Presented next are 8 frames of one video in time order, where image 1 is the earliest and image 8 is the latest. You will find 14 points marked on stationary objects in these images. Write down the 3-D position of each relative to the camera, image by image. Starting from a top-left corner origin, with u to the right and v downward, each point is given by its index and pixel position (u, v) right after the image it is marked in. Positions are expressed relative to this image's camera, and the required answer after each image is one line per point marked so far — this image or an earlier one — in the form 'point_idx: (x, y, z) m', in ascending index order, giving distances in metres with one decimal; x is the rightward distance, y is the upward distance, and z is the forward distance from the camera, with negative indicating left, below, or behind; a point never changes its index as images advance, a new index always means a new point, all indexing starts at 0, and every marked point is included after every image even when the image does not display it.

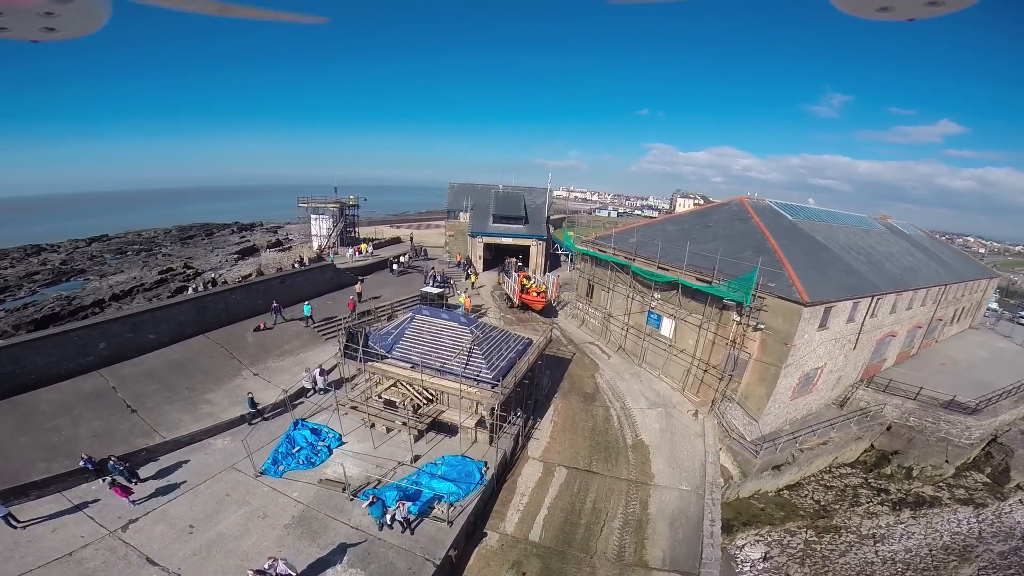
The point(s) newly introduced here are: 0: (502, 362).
0: (-0.4, -3.1, +17.8) m
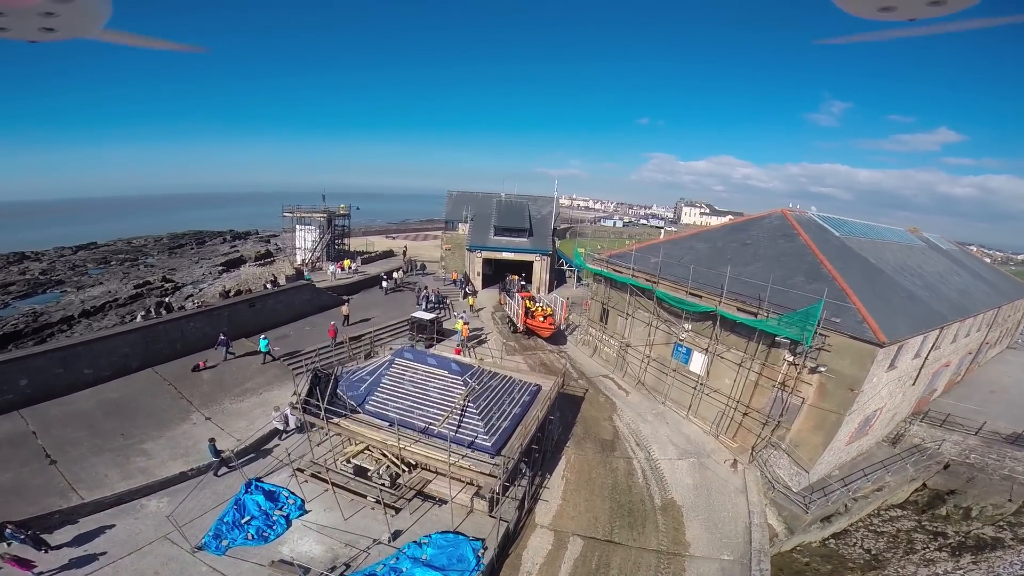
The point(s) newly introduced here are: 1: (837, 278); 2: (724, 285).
0: (-0.3, -4.3, +14.1) m
1: (+13.1, +0.3, +17.7) m
2: (+9.3, +0.1, +19.2) m
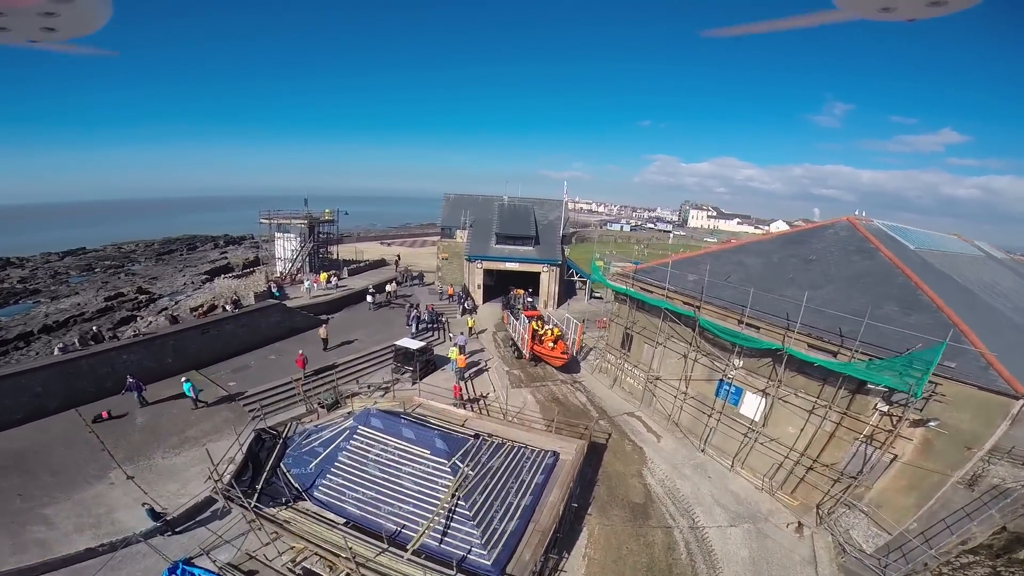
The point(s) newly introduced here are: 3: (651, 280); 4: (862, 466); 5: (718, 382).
0: (0.0, -5.2, +10.0) m
1: (+13.3, -0.6, +13.7) m
2: (+9.5, -0.8, +15.1) m
3: (+6.3, +0.2, +19.6) m
4: (+12.0, -6.2, +15.1) m
5: (+8.6, -3.8, +18.3) m
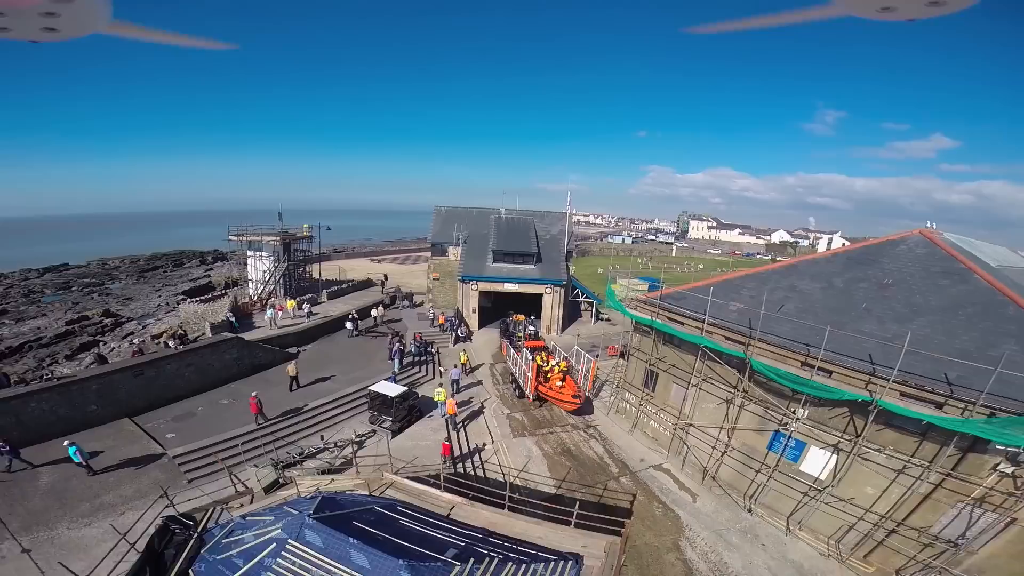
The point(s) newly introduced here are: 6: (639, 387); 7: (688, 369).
0: (+0.1, -6.1, +6.4) m
1: (+13.4, -1.5, +10.3) m
2: (+9.6, -1.8, +11.7) m
3: (+6.3, -0.9, +16.2) m
4: (+12.1, -7.1, +11.6) m
5: (+8.7, -4.8, +14.8) m
6: (+5.7, -4.4, +19.7) m
7: (+6.9, -3.1, +17.0) m
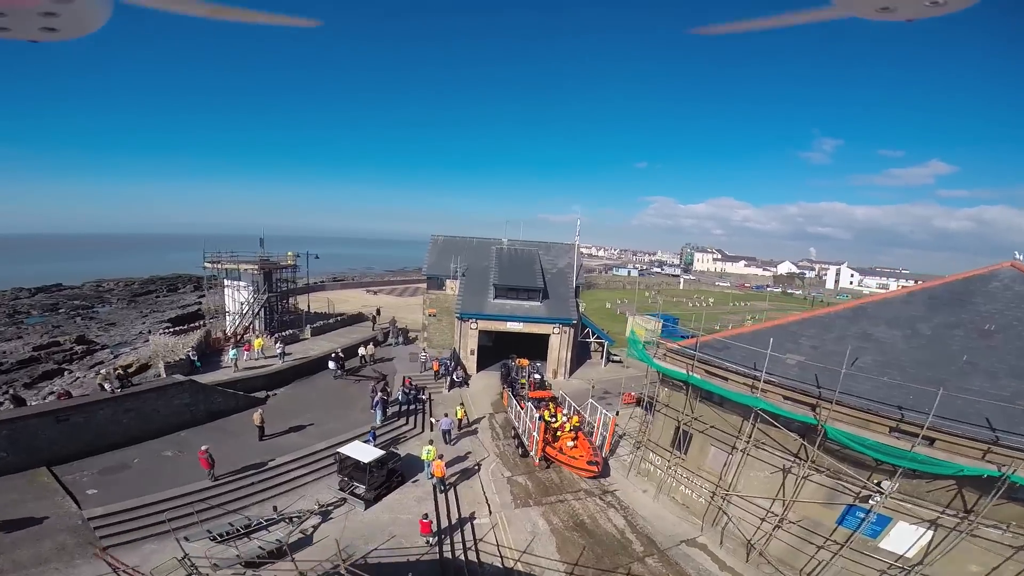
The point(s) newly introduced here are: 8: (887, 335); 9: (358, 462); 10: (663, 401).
0: (+0.2, -6.9, +3.3) m
1: (+13.5, -2.5, +7.5) m
2: (+9.7, -2.9, +8.9) m
3: (+6.4, -2.3, +13.4) m
4: (+12.2, -8.2, +8.4) m
5: (+8.8, -6.1, +11.8) m
6: (+5.8, -6.0, +16.7) m
7: (+7.0, -4.5, +14.1) m
8: (+10.0, -1.2, +11.8) m
9: (-5.0, -5.8, +14.8) m
10: (+5.7, -4.2, +16.6) m
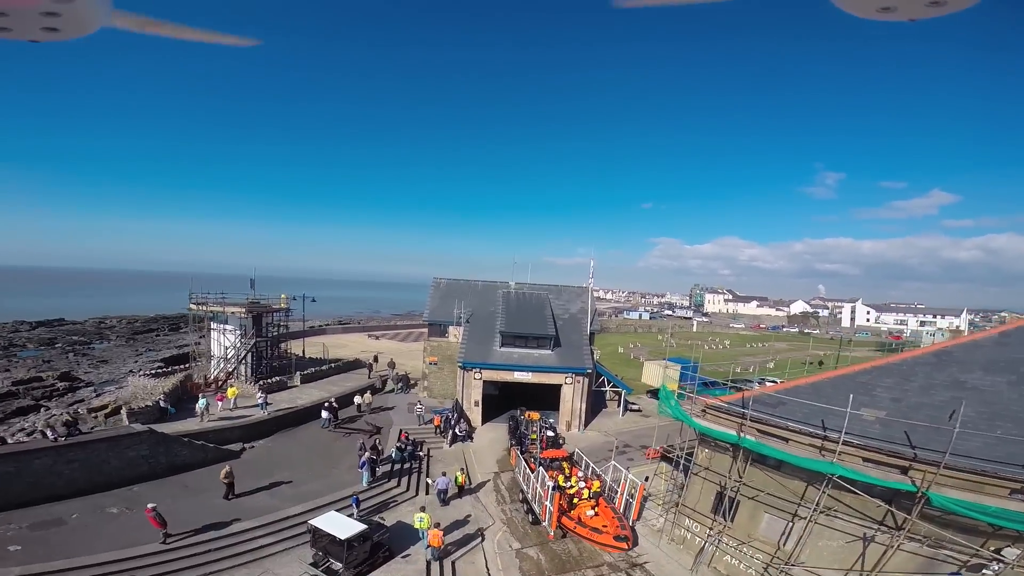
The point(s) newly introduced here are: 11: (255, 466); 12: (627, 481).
0: (+0.3, -7.2, +1.3) m
1: (+13.6, -3.0, +5.6) m
2: (+9.8, -3.5, +7.1) m
3: (+6.6, -3.4, +11.7) m
4: (+12.4, -8.8, +6.0) m
5: (+9.0, -7.1, +9.6) m
6: (+6.1, -7.5, +14.6) m
7: (+7.2, -5.7, +12.1) m
8: (+10.1, -2.2, +10.1) m
9: (-4.8, -7.3, +12.9) m
10: (+6.0, -5.7, +14.7) m
11: (-10.2, -7.6, +18.3) m
12: (+4.1, -6.9, +15.8) m
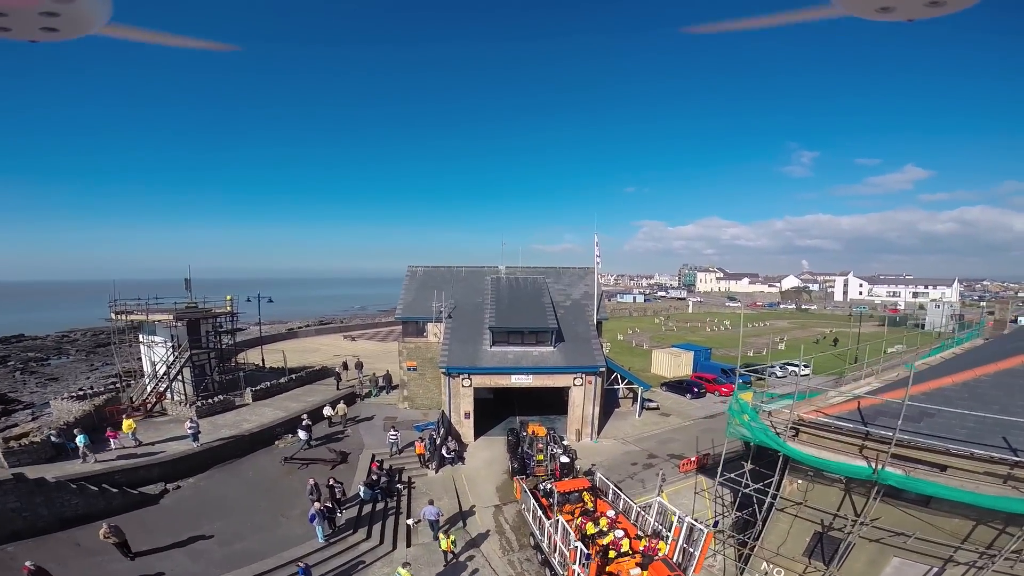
0: (+1.0, -6.9, -2.9) m
1: (+13.9, -1.9, +1.8) m
2: (+10.1, -2.7, +3.1) m
3: (+6.7, -2.6, +7.6) m
4: (+13.0, -7.8, +2.3) m
5: (+9.4, -6.2, +5.7) m
6: (+6.4, -6.6, +10.6) m
7: (+7.5, -4.9, +8.1) m
8: (+10.3, -1.3, +6.2) m
9: (-4.4, -7.0, +8.6) m
10: (+6.2, -4.8, +10.7) m
11: (-10.0, -7.5, +13.7) m
12: (+4.3, -6.1, +11.7) m
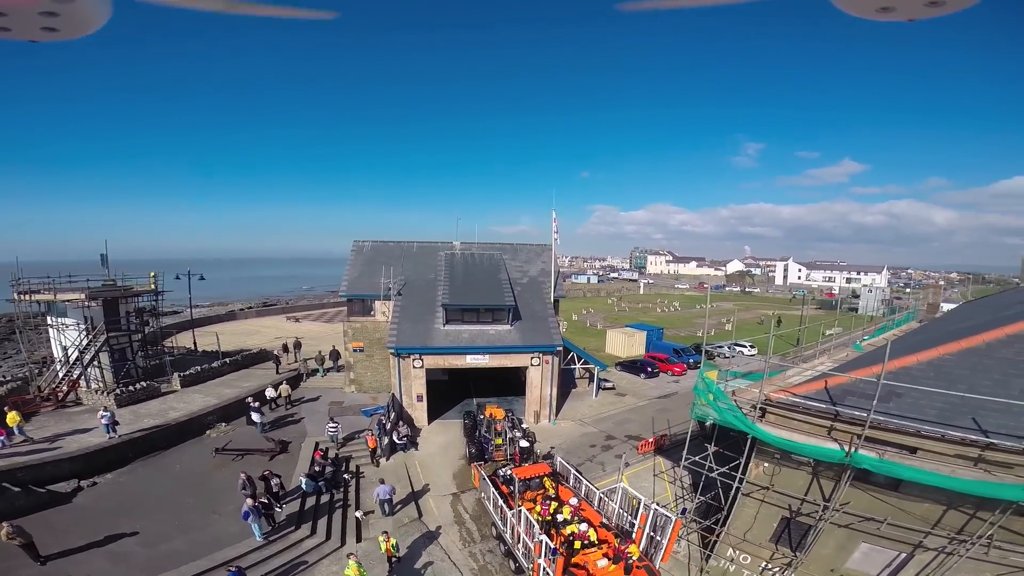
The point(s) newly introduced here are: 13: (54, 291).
0: (+1.4, -6.9, -3.4) m
1: (+13.8, -1.8, +2.3) m
2: (+9.9, -2.5, +3.3) m
3: (+6.1, -2.2, +7.4) m
4: (+12.8, -7.6, +2.9) m
5: (+8.9, -5.9, +5.9) m
6: (+5.4, -6.1, +10.5) m
7: (+6.8, -4.5, +8.1) m
8: (+9.8, -0.9, +6.3) m
9: (-5.2, -6.5, +7.4) m
10: (+5.2, -4.3, +10.5) m
11: (-11.2, -6.8, +12.0) m
12: (+3.2, -5.6, +11.4) m
13: (-18.7, -0.4, +18.7) m
